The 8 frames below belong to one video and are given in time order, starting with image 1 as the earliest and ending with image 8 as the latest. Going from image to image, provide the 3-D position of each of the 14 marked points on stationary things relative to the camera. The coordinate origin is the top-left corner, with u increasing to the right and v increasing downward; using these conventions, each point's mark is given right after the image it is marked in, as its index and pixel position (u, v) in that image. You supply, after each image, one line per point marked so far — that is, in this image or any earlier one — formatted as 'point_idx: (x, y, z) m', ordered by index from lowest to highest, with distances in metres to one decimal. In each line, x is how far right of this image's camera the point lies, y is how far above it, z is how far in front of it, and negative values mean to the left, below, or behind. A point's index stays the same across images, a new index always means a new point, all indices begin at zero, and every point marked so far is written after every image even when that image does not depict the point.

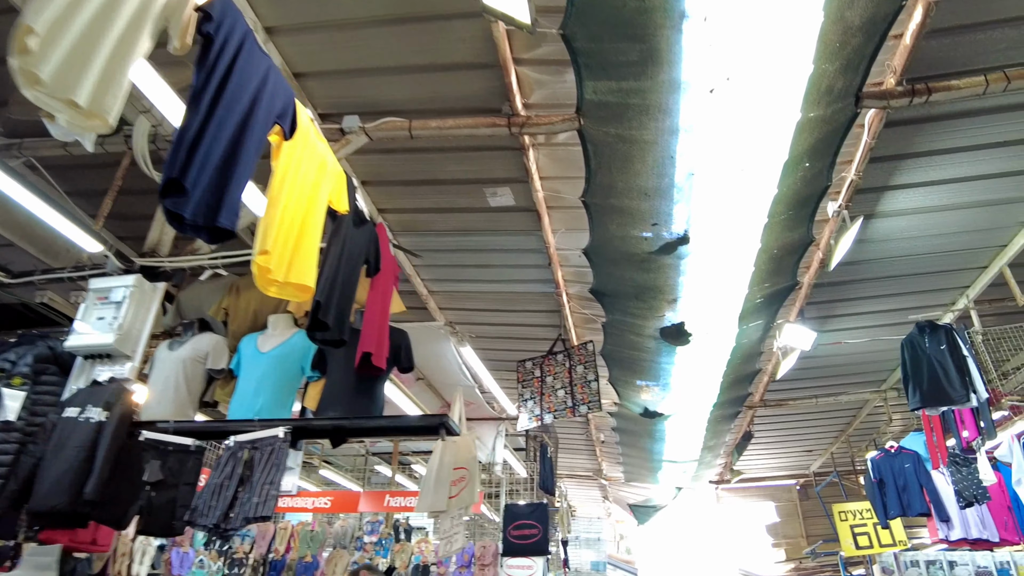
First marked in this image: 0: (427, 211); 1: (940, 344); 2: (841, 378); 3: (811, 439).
0: (-0.5, +0.5, +4.2) m
1: (+3.0, -0.4, +4.7) m
2: (+3.1, -0.9, +6.5) m
3: (+3.6, -1.8, +8.2) m
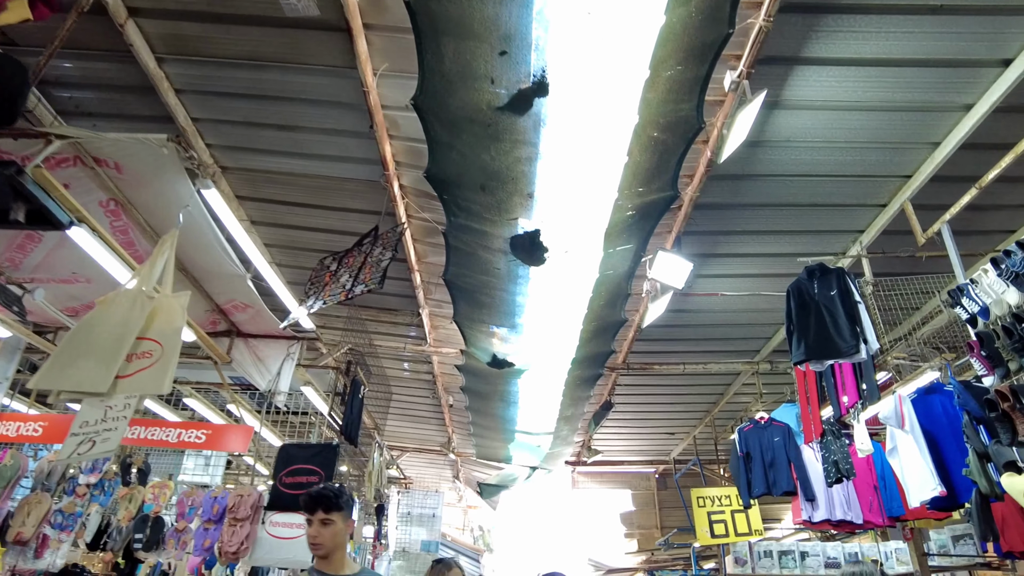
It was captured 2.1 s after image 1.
0: (-1.4, +1.2, +3.0) m
1: (+1.9, 0.0, +4.1) m
2: (+1.7, -0.5, +5.8) m
3: (+1.8, -1.4, +7.6) m
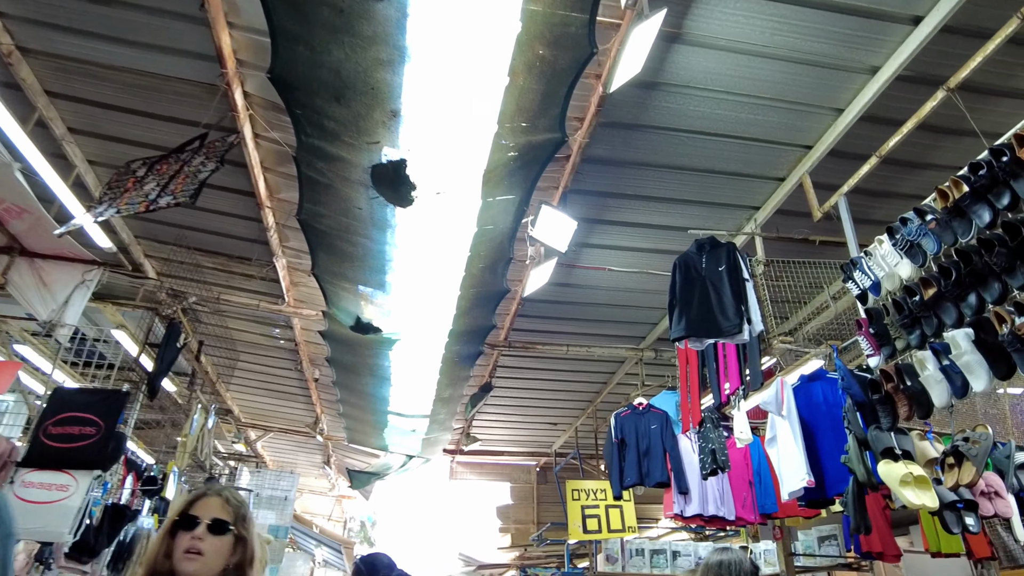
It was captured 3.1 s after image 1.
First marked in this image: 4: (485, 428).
0: (-1.8, +1.6, +2.3) m
1: (+1.1, +0.1, +3.8) m
2: (+0.7, -0.3, +5.5) m
3: (+0.5, -1.2, +7.3) m
4: (-0.3, -1.6, +8.0) m
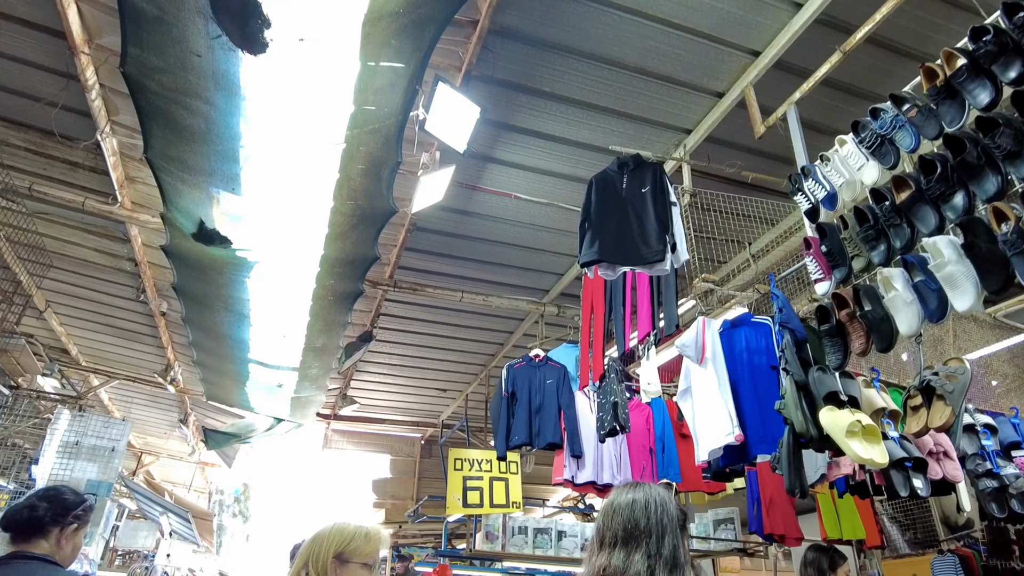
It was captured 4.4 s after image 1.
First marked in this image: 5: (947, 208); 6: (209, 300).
0: (-2.0, +2.1, +1.3) m
1: (+0.6, +0.5, +3.2) m
2: (-0.1, +0.1, +4.8) m
3: (-0.6, -0.8, +6.6) m
4: (-1.5, -1.1, +7.2) m
5: (+1.2, +0.2, +1.9) m
6: (-2.1, -0.1, +4.8) m
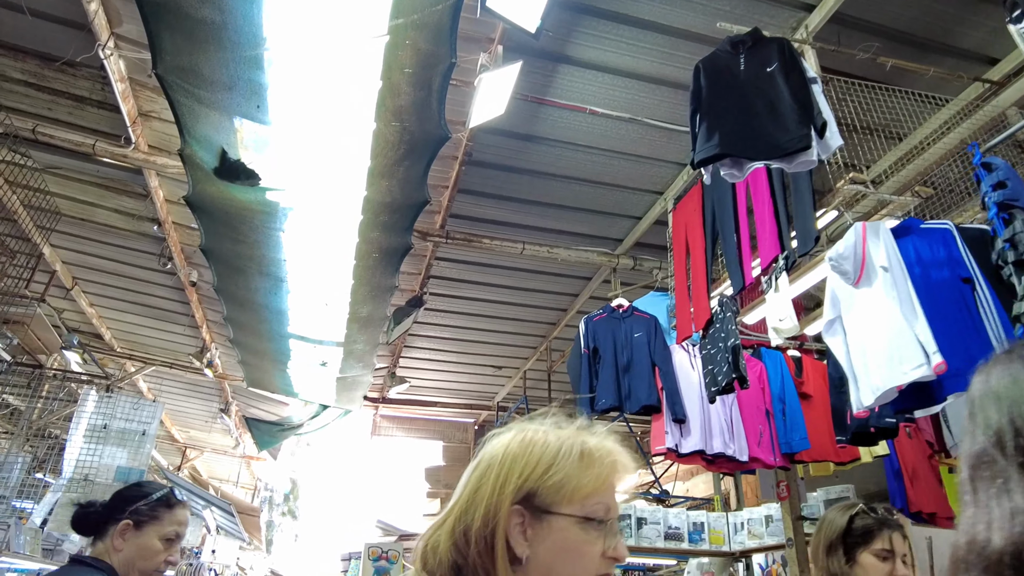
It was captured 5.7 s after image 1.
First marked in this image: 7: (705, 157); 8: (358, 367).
0: (-1.8, +2.4, +0.8) m
1: (+0.9, +0.8, +2.5) m
2: (+0.3, +0.4, +4.2) m
3: (-0.1, -0.5, +5.9) m
4: (-0.9, -0.8, +6.6) m
5: (+1.5, +0.6, +1.2) m
6: (-1.7, +0.2, +4.3) m
7: (+0.7, +0.5, +2.3) m
8: (-1.3, -0.7, +6.0) m
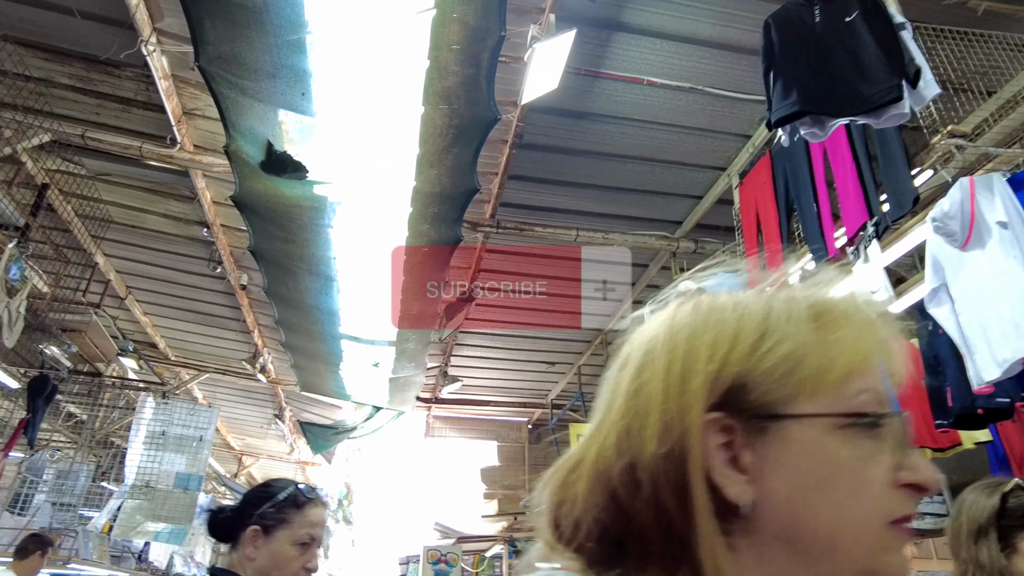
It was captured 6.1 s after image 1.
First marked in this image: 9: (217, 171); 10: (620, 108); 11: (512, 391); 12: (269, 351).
0: (-1.8, +2.4, +0.7) m
1: (+1.1, +0.9, +2.3) m
2: (+0.6, +0.5, +4.0) m
3: (+0.4, -0.4, +5.8) m
4: (-0.4, -0.8, +6.5) m
5: (+1.6, +0.7, +0.9) m
6: (-1.4, +0.2, +4.2) m
7: (+0.9, +0.5, +2.1) m
8: (-0.9, -0.7, +5.9) m
9: (-1.6, +0.6, +3.7) m
10: (+0.5, +0.9, +3.3) m
11: (0.0, -1.1, +7.1) m
12: (-2.3, -0.6, +6.5) m
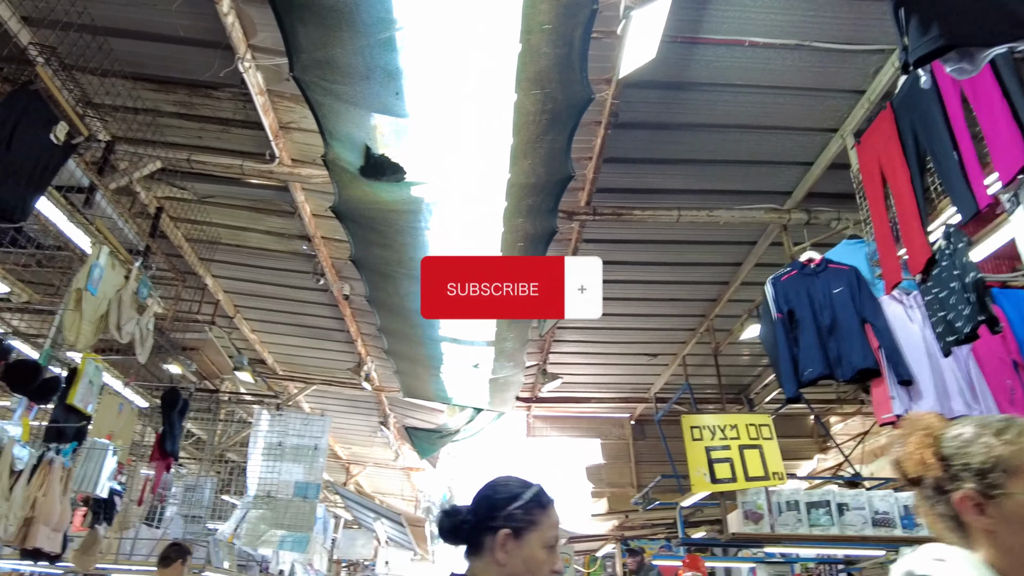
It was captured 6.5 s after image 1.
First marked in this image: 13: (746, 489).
0: (-1.8, +2.3, +0.8) m
1: (+1.4, +1.1, +2.0) m
2: (+1.1, +0.6, +3.8) m
3: (+1.2, -0.3, +5.6) m
4: (+0.5, -0.7, +6.4) m
5: (+1.8, +0.9, +0.7) m
6: (-0.8, +0.1, +4.2) m
7: (+1.2, +0.7, +1.9) m
8: (0.0, -0.7, +5.8) m
9: (-1.1, +0.6, +3.7) m
10: (+0.9, +1.0, +3.1) m
11: (+1.0, -1.0, +6.9) m
12: (-1.4, -0.7, +6.6) m
13: (+1.6, -1.3, +4.6) m
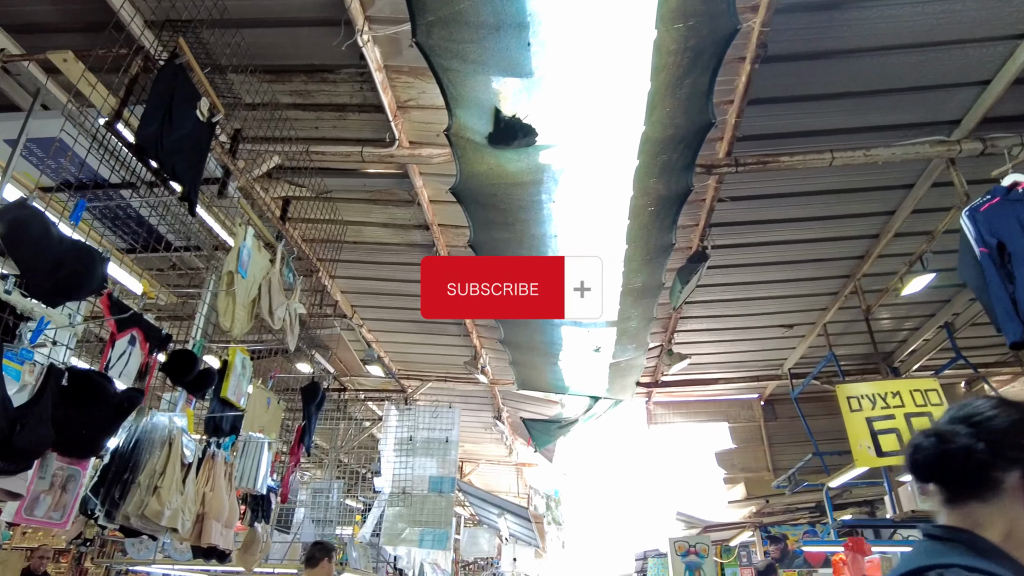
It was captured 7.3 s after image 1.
0: (-1.6, +2.3, +0.8) m
1: (+1.8, +1.3, +1.6) m
2: (+1.8, +0.9, +3.3) m
3: (+2.1, 0.0, +5.1) m
4: (+1.6, -0.5, +6.0) m
5: (+2.0, +1.2, +0.2) m
6: (0.0, +0.3, +4.0) m
7: (+1.6, +0.9, +1.5) m
8: (+1.0, -0.5, +5.5) m
9: (-0.4, +0.7, +3.6) m
10: (+1.5, +1.2, +2.7) m
11: (+2.2, -0.7, +6.5) m
12: (-0.3, -0.6, +6.5) m
13: (+2.5, -1.0, +4.1) m
